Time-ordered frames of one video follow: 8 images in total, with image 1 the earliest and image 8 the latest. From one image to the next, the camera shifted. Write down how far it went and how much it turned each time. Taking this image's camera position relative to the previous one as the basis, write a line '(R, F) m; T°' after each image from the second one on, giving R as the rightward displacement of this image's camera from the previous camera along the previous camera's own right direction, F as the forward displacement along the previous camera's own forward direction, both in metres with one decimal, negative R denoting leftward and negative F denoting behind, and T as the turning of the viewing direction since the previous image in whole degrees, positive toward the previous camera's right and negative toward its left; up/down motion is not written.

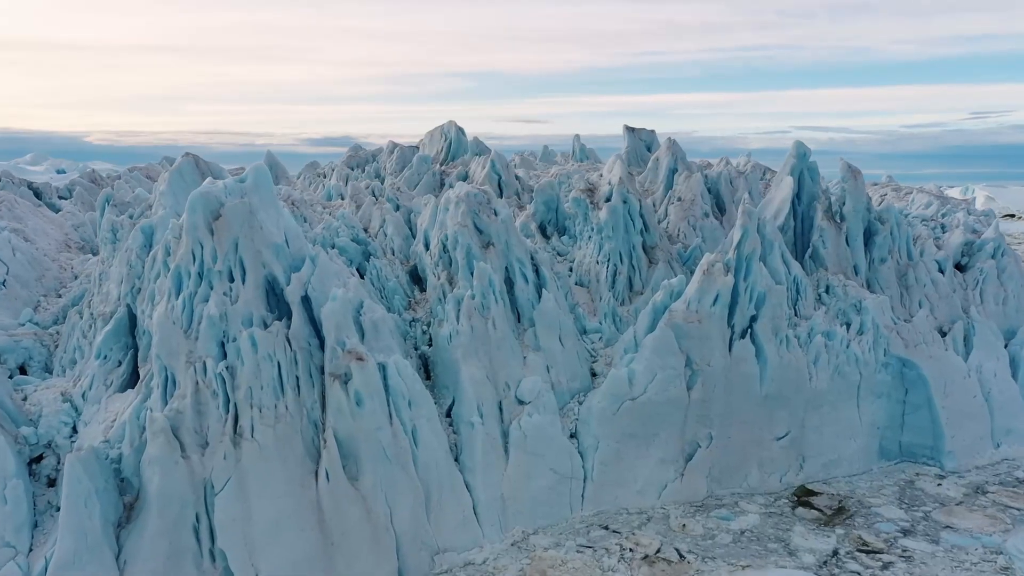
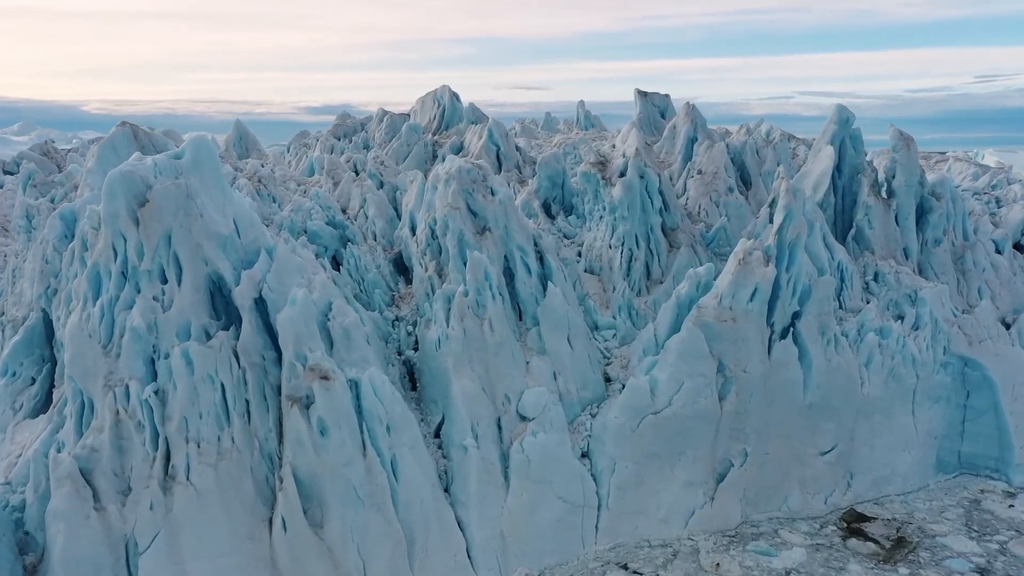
(0.0, +2.5) m; 0°
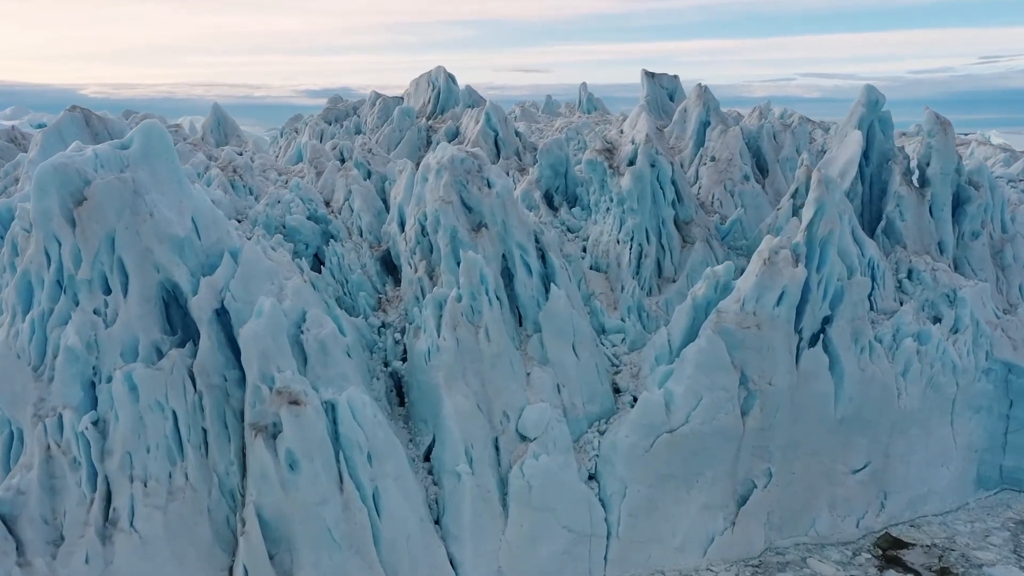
(0.0, +1.4) m; 0°
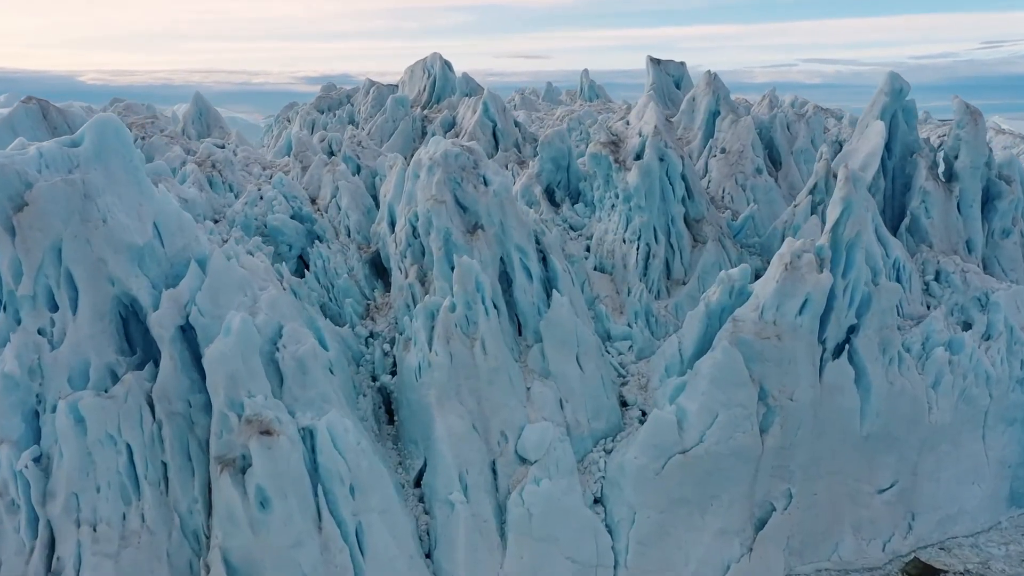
(0.0, +1.0) m; 0°
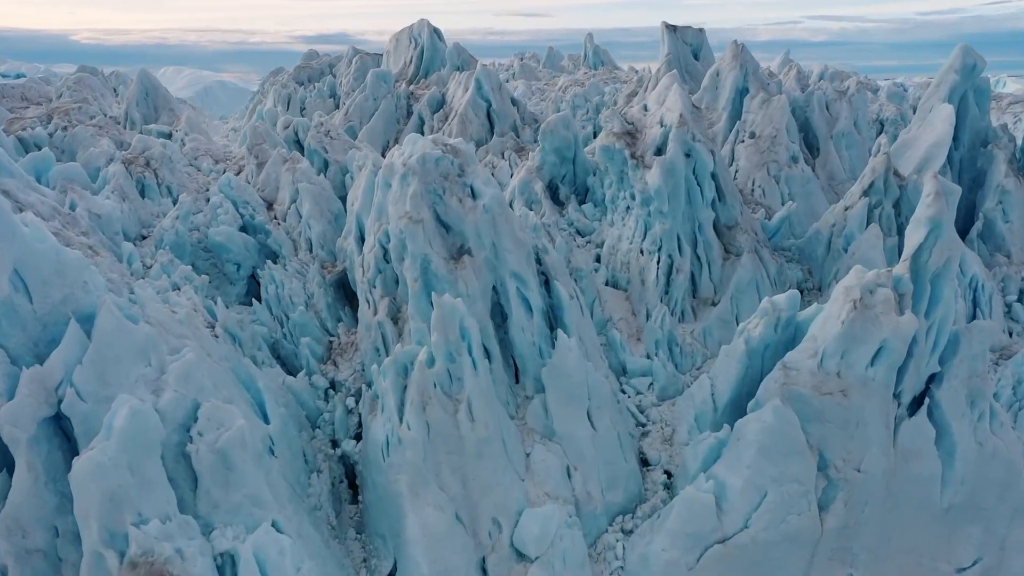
(+0.1, +2.4) m; 0°
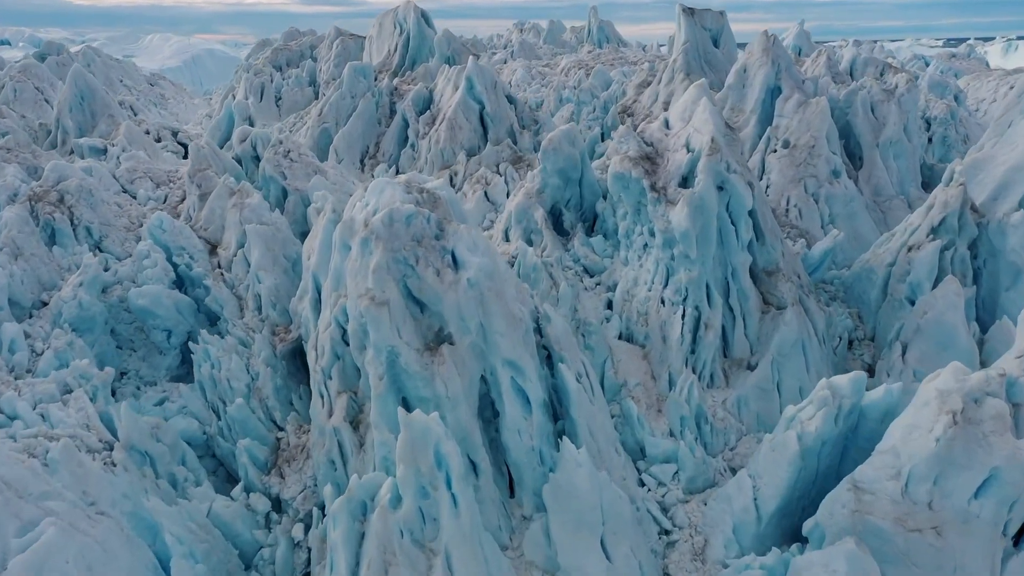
(+0.1, +2.1) m; 0°
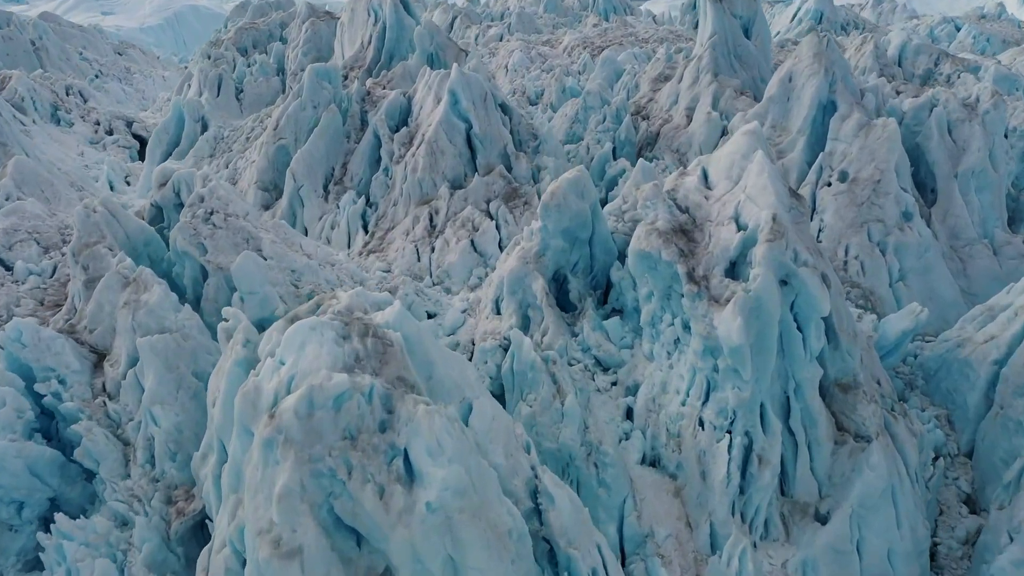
(+0.1, +2.6) m; 0°
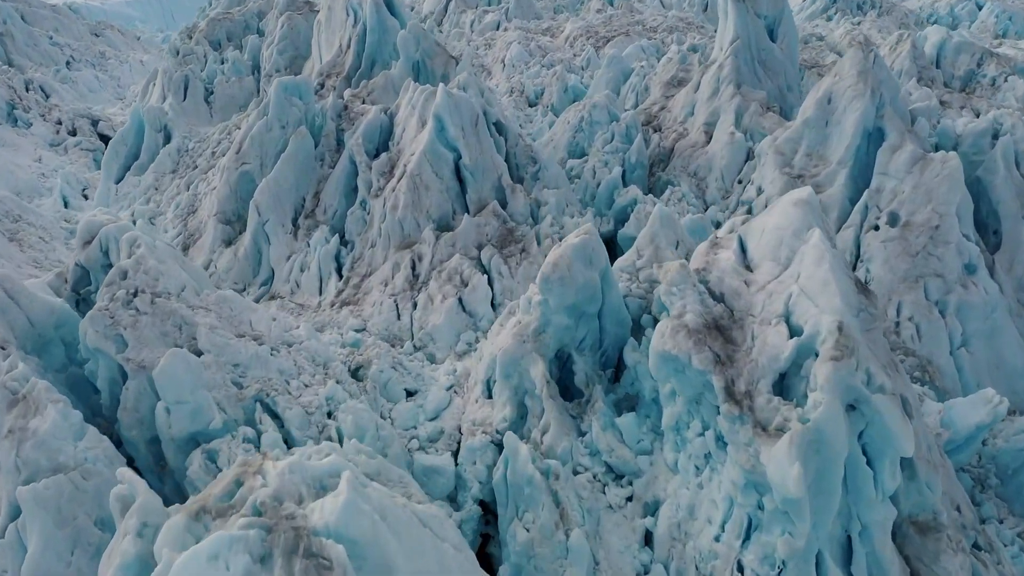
(0.0, +1.6) m; 0°
